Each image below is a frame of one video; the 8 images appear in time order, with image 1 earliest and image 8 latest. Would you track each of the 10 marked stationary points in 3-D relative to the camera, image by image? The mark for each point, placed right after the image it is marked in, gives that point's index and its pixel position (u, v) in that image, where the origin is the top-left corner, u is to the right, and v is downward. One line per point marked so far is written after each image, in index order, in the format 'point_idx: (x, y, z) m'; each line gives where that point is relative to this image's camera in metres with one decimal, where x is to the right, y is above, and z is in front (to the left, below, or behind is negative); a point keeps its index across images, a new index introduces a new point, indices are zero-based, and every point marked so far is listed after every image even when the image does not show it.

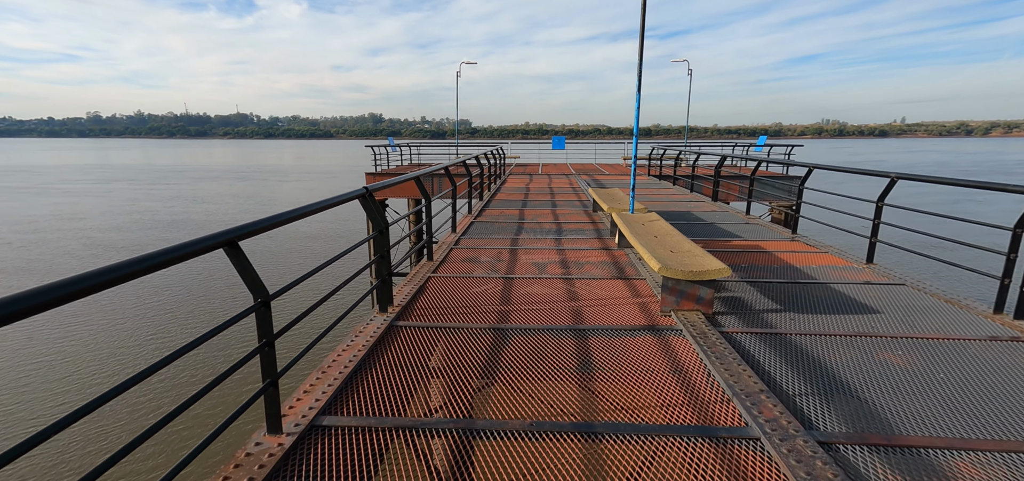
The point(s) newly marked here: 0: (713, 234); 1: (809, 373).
0: (+2.9, +0.1, +6.7) m
1: (+1.8, -0.8, +2.9) m
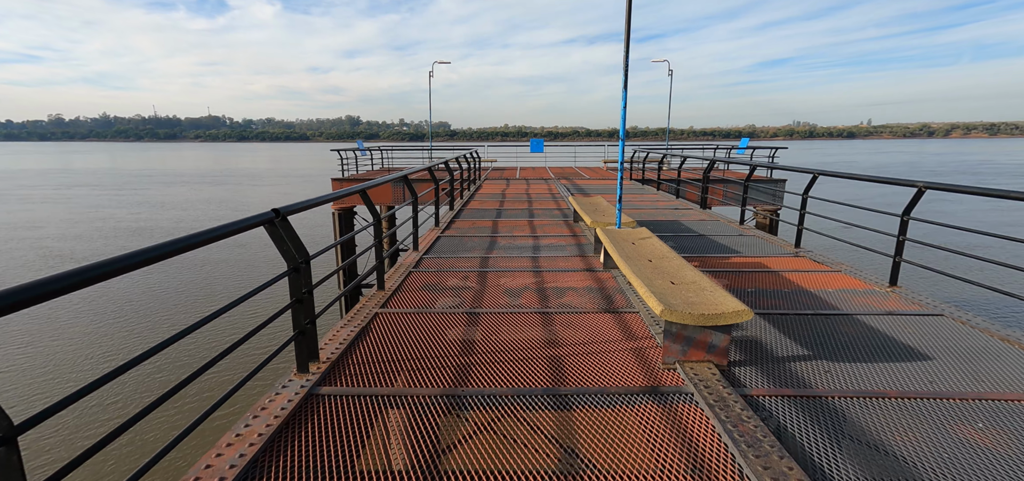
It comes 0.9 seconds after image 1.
0: (+2.5, -0.1, +6.0) m
1: (+1.6, -1.0, +2.1) m
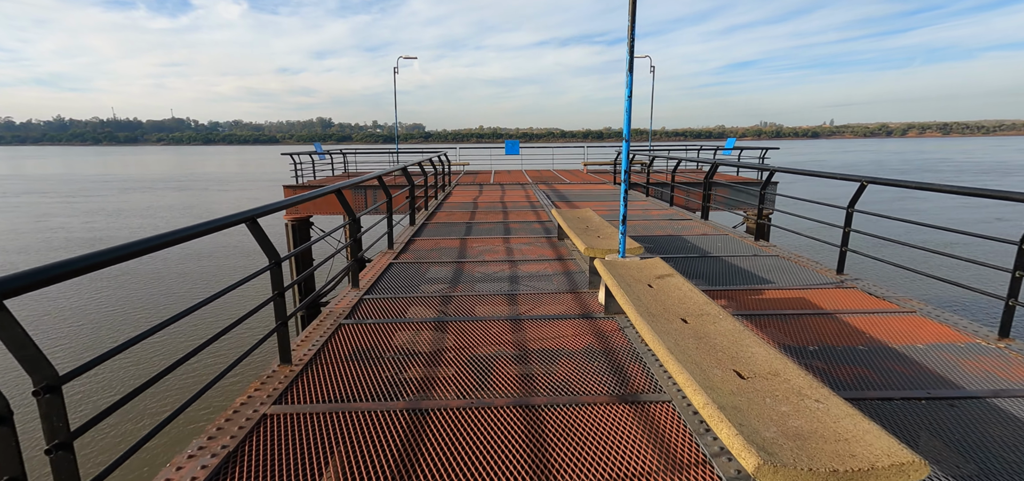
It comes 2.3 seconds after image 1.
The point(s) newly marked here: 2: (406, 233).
0: (+2.2, -0.4, +4.8) m
1: (+1.5, -1.2, +0.8) m
2: (-1.7, +0.1, +7.4) m
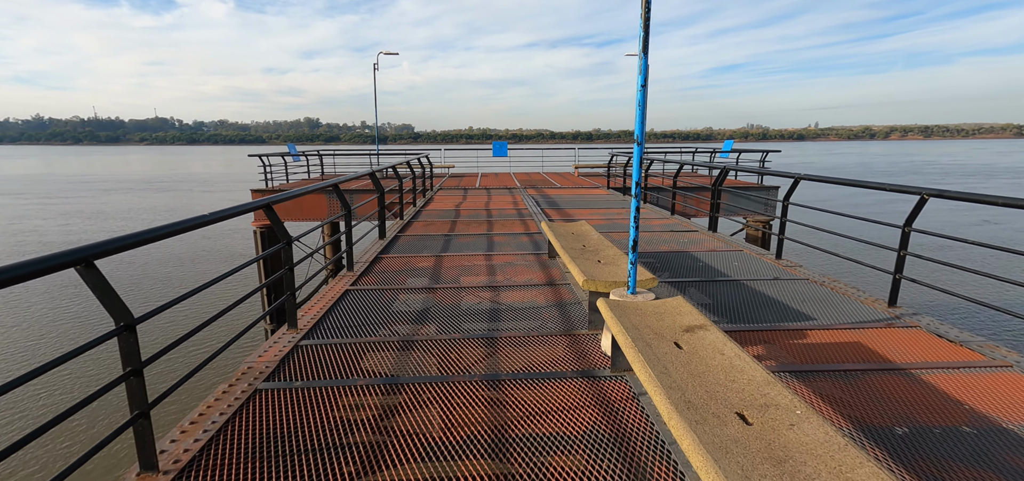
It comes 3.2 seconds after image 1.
0: (+2.1, -0.6, +3.9) m
1: (+1.4, -1.4, -0.1) m
2: (-1.9, -0.1, +6.4) m
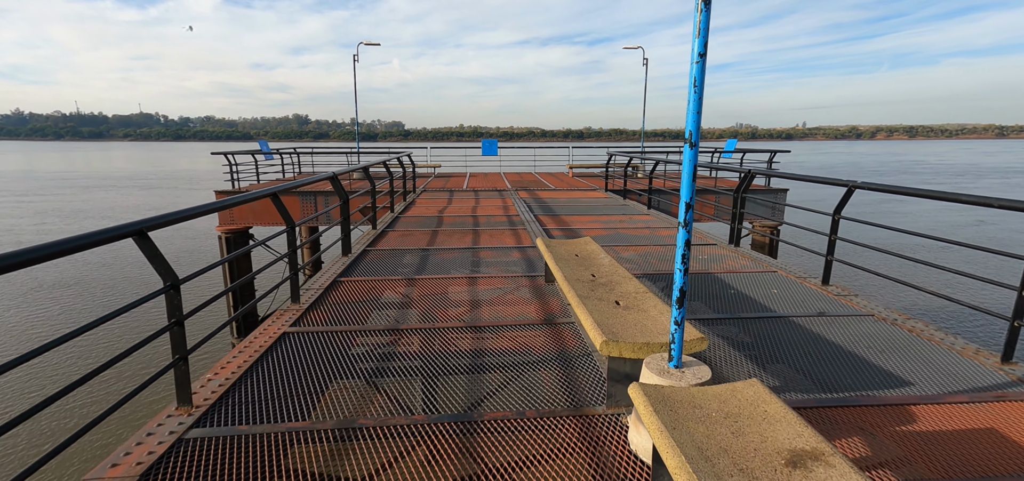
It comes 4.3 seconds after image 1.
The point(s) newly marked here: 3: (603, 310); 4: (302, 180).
0: (+2.0, -0.8, +2.9) m
1: (+1.4, -1.7, -1.1) m
2: (-2.0, -0.3, +5.3) m
3: (+0.5, -0.4, +2.8) m
4: (-3.0, +0.8, +6.7) m
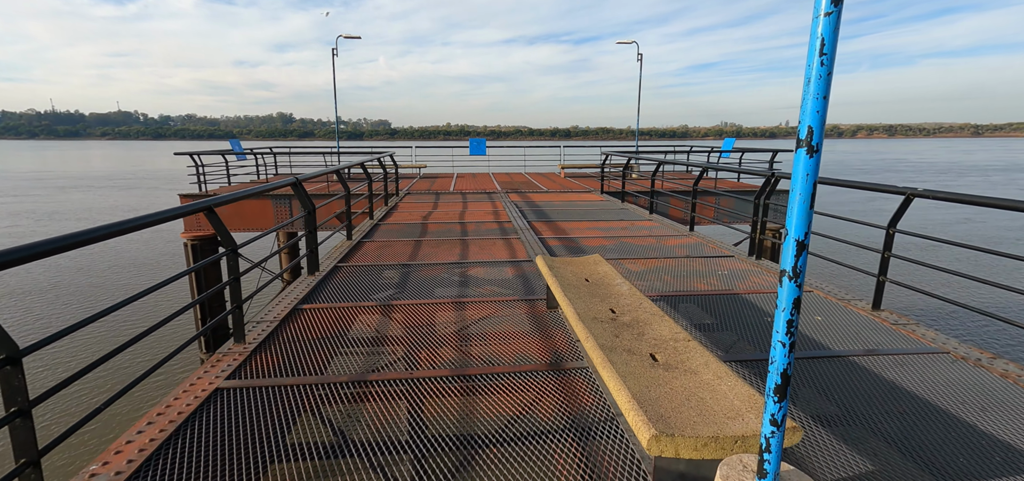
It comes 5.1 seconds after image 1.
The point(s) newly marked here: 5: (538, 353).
0: (+2.0, -1.0, +2.2) m
1: (+1.5, -1.8, -1.8) m
2: (-2.1, -0.5, +4.5) m
3: (+0.5, -0.6, +2.0) m
4: (-3.1, +0.7, +5.9) m
5: (+0.2, -0.8, +3.4) m
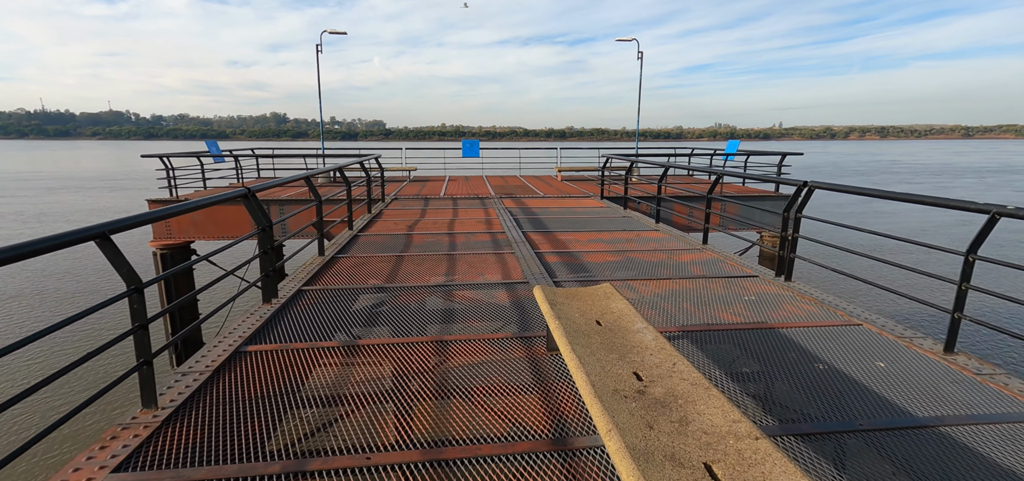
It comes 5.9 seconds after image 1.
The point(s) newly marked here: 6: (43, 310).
0: (+2.0, -1.1, +1.5) m
1: (+1.6, -2.0, -2.5) m
2: (-2.1, -0.7, +3.8) m
3: (+0.5, -0.7, +1.3) m
4: (-3.2, +0.5, +5.1) m
5: (+0.1, -0.9, +2.6) m
6: (-18.9, -3.1, +19.4) m
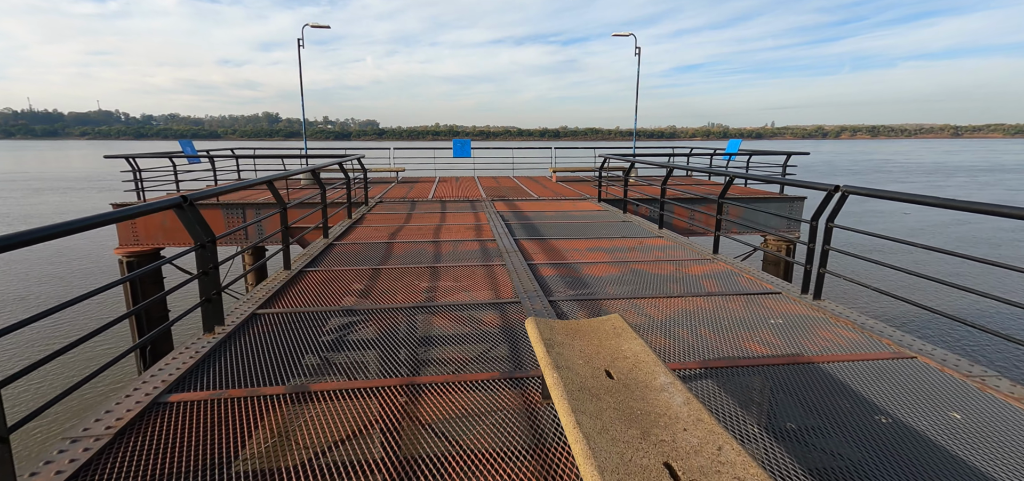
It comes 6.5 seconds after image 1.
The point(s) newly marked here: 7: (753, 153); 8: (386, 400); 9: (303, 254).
0: (+1.9, -1.2, +0.9) m
1: (+1.6, -2.1, -3.1) m
2: (-2.2, -0.8, +3.2) m
3: (+0.5, -0.9, +0.7) m
4: (-3.3, +0.4, +4.5) m
5: (+0.1, -1.1, +2.0) m
6: (-19.2, -3.3, +18.5) m
7: (+6.7, +2.4, +13.2) m
8: (-0.7, -0.9, +2.8) m
9: (-2.6, -0.2, +5.9) m
